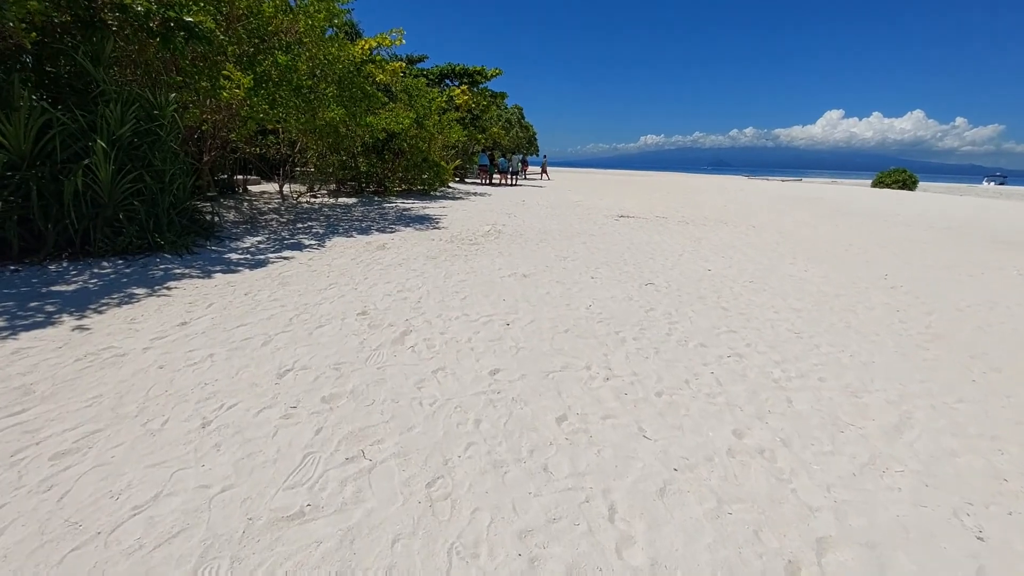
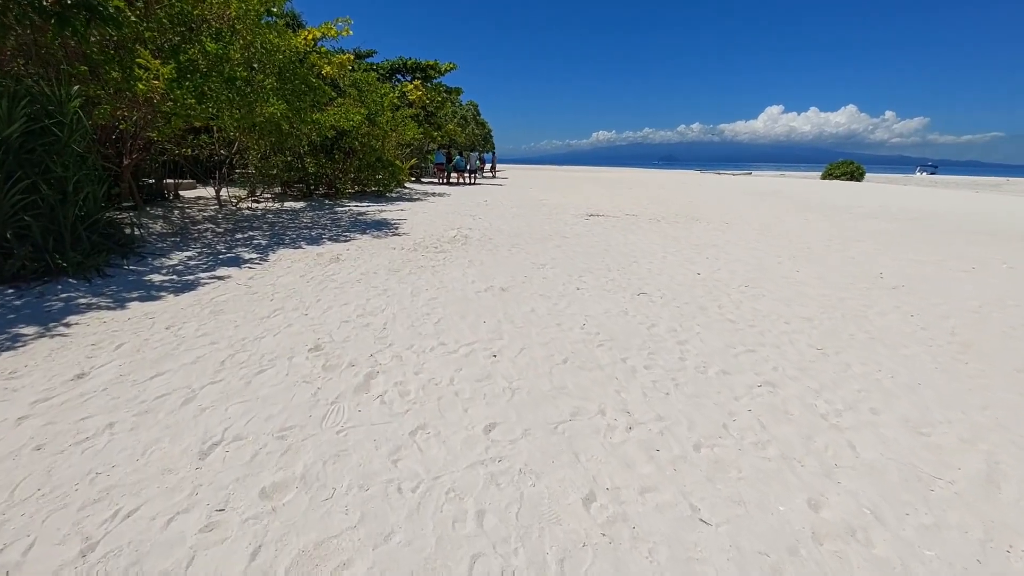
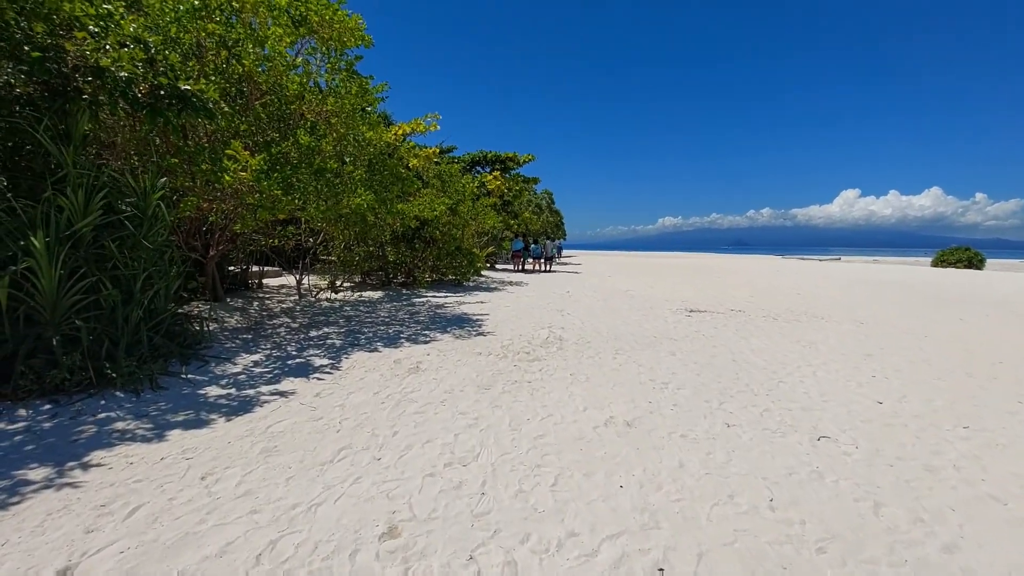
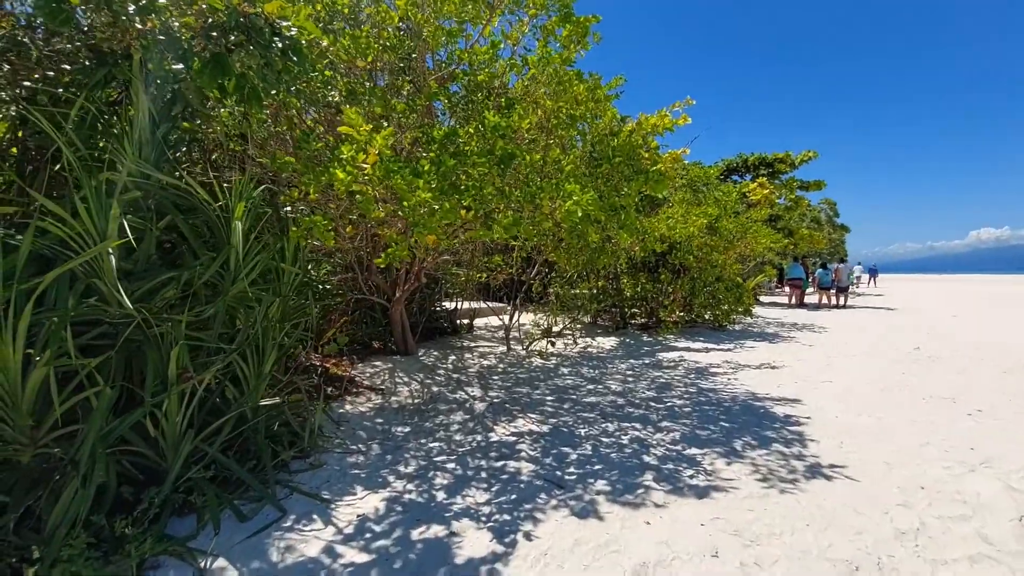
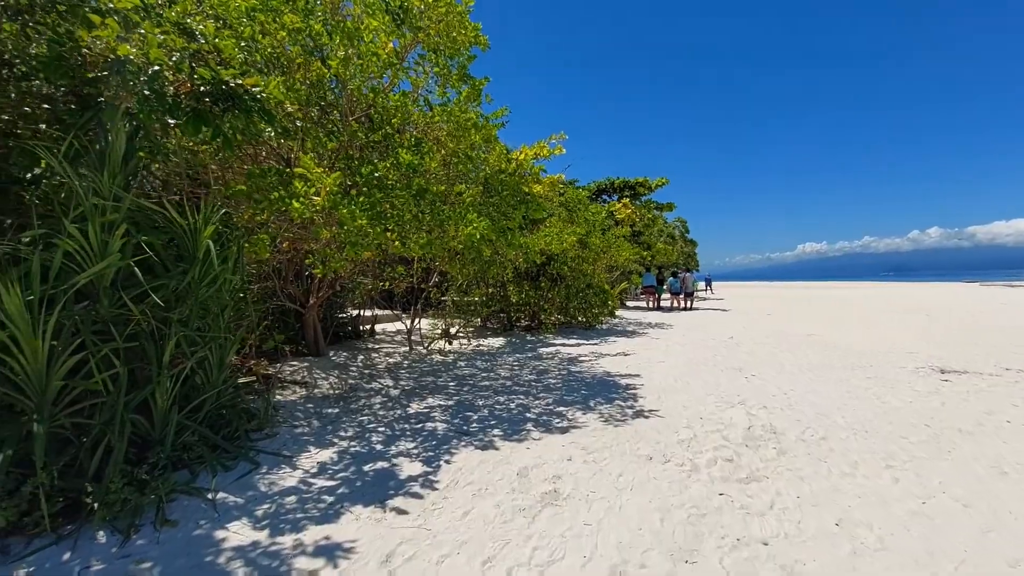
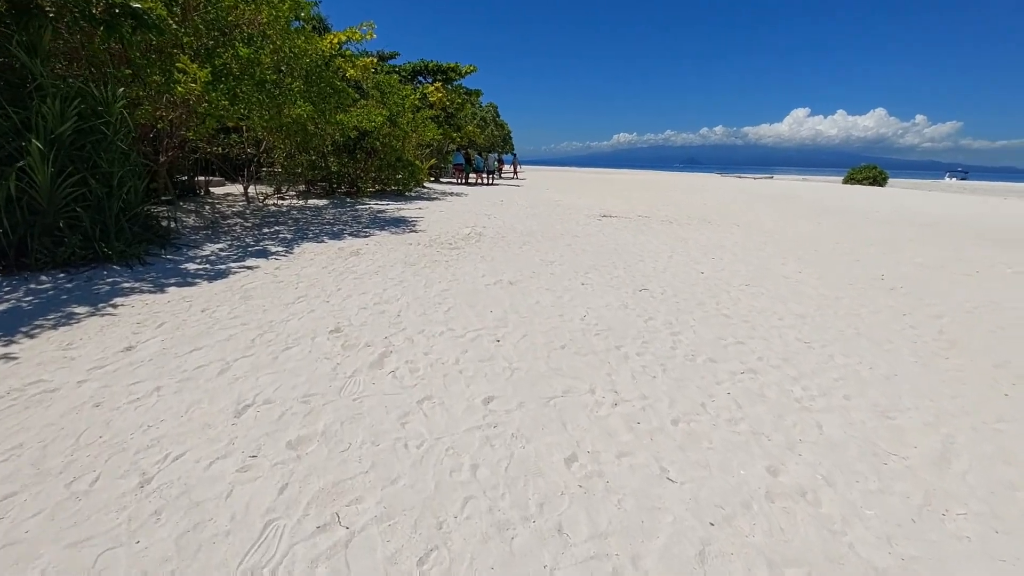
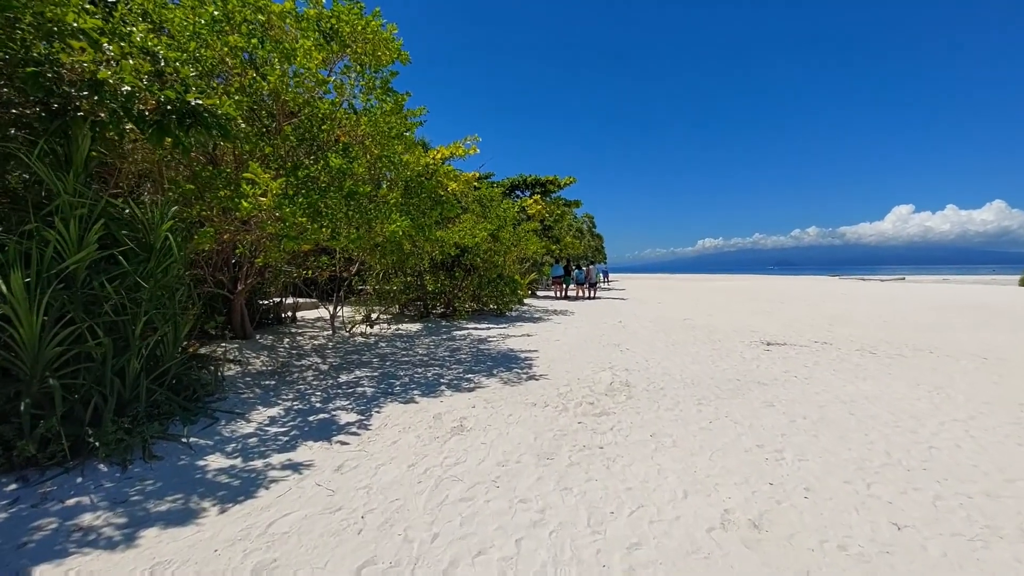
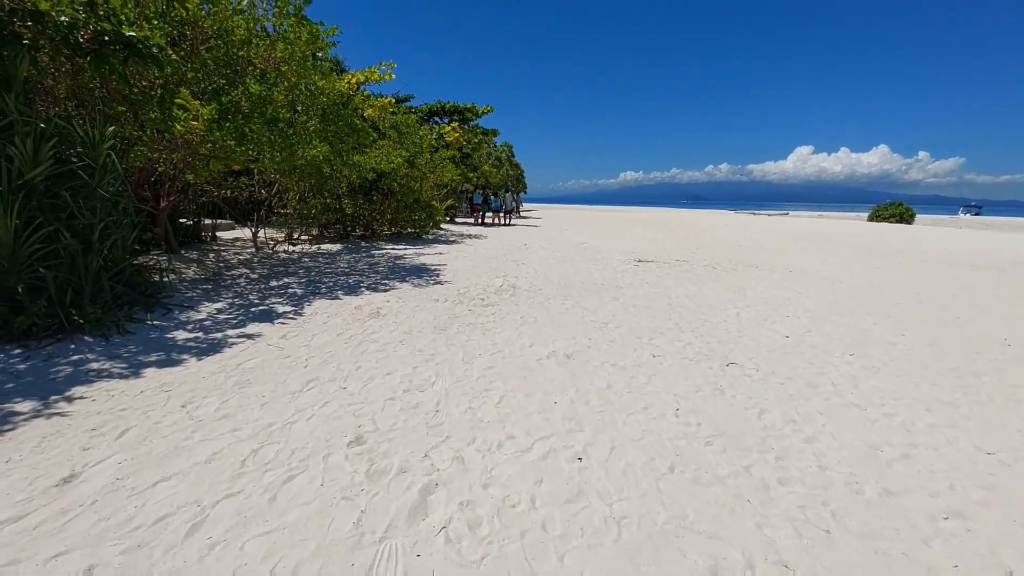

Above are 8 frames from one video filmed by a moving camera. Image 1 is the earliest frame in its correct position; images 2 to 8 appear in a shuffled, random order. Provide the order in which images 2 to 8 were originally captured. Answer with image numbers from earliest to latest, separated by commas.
6, 2, 8, 3, 7, 5, 4
